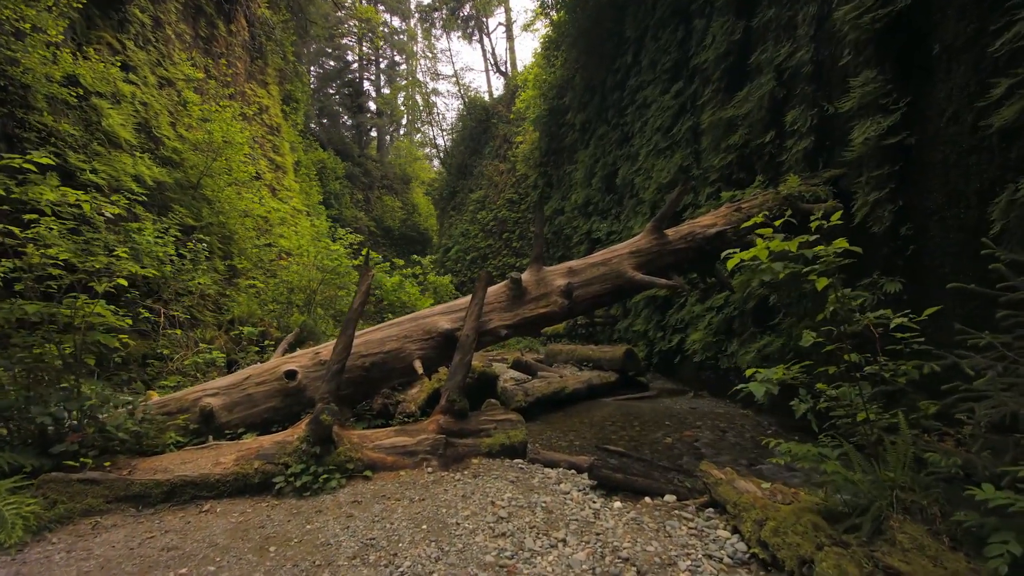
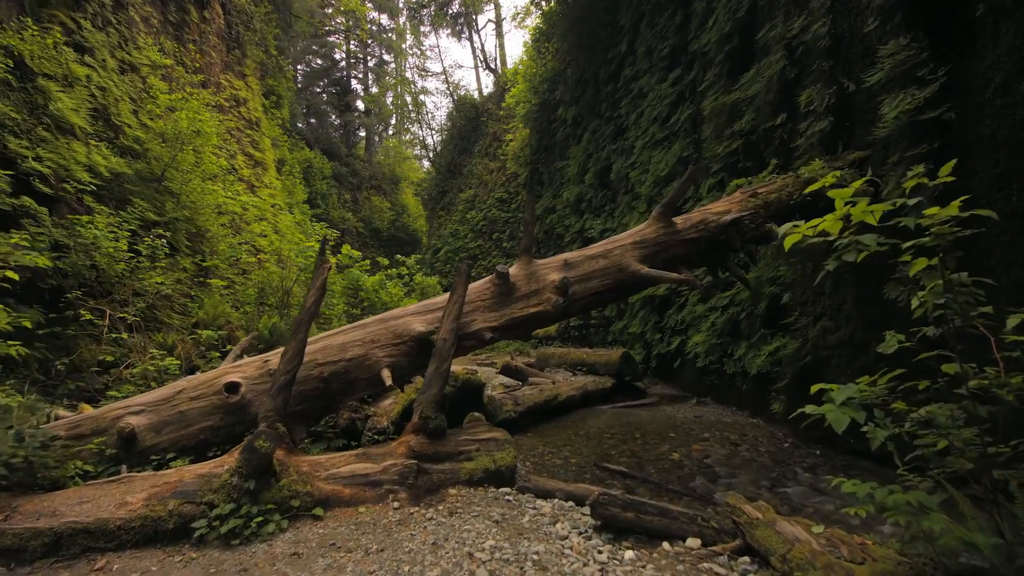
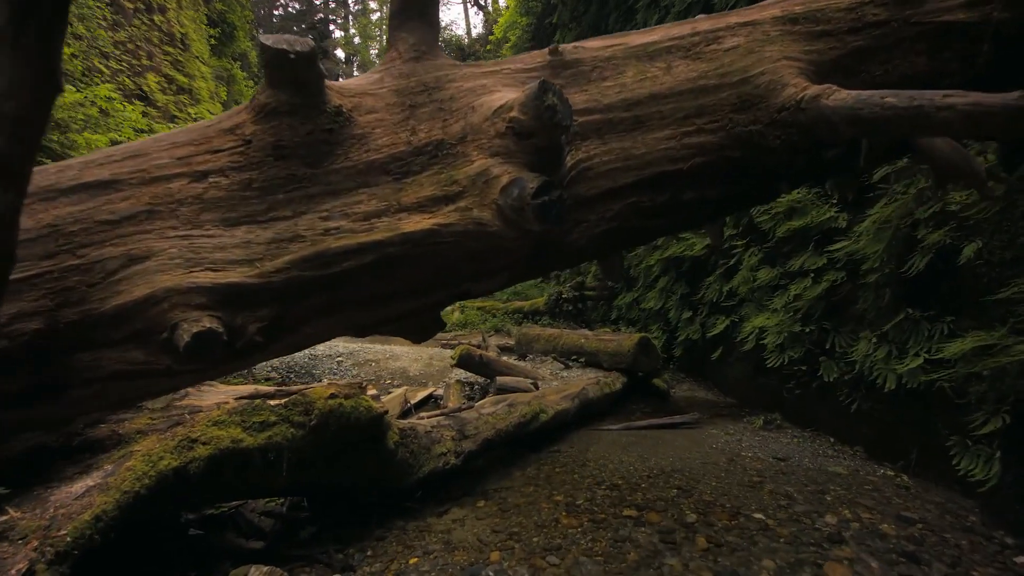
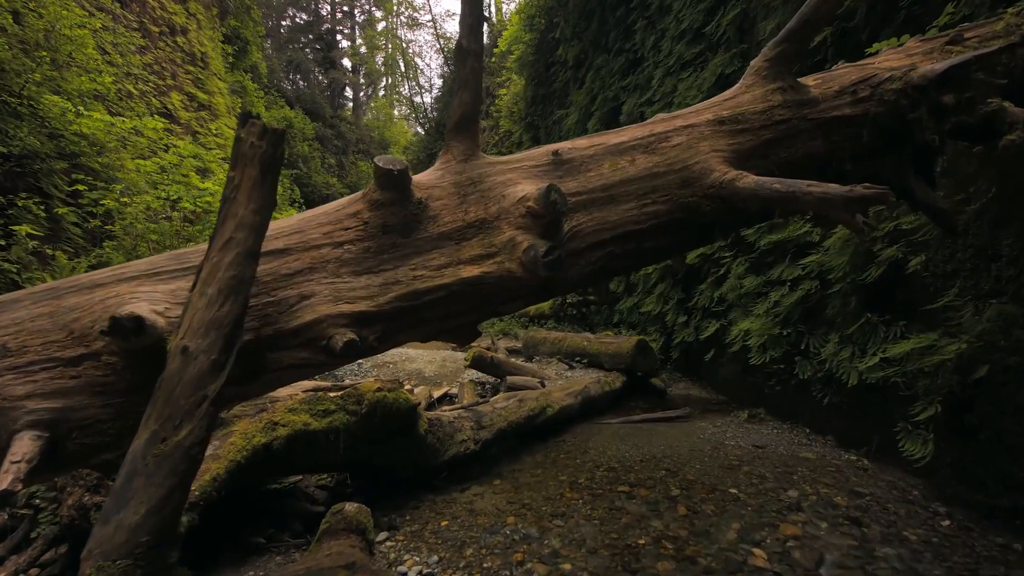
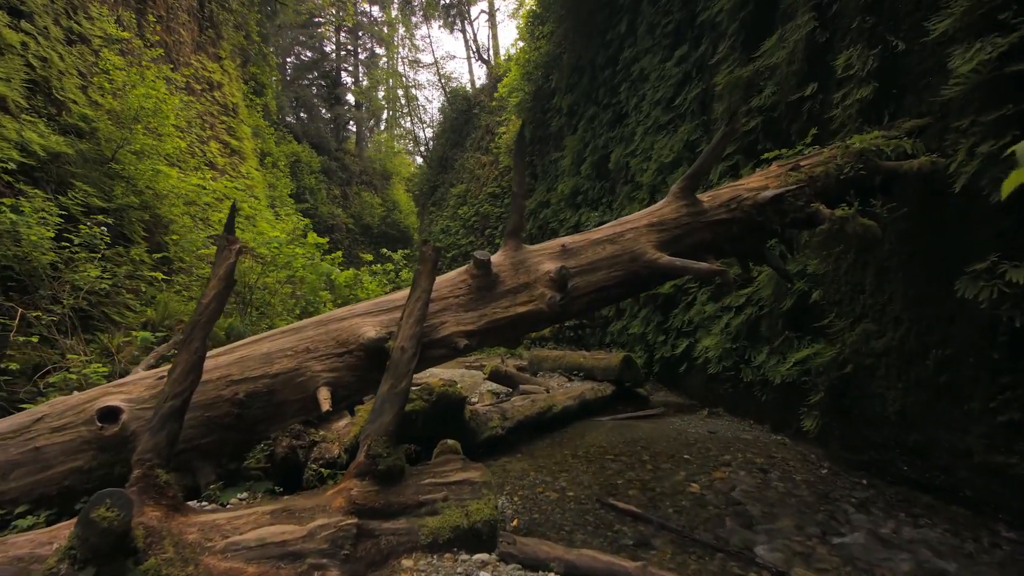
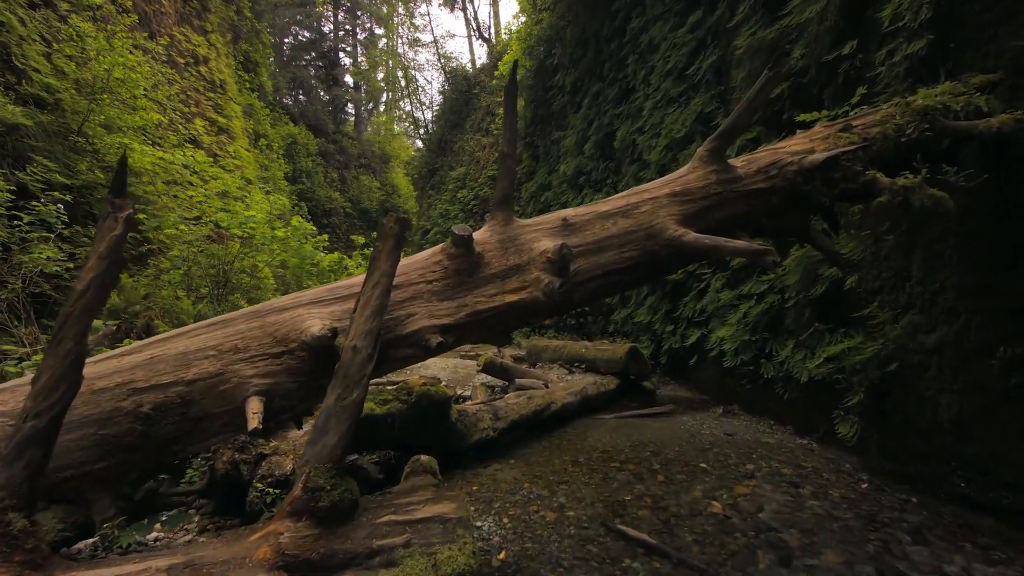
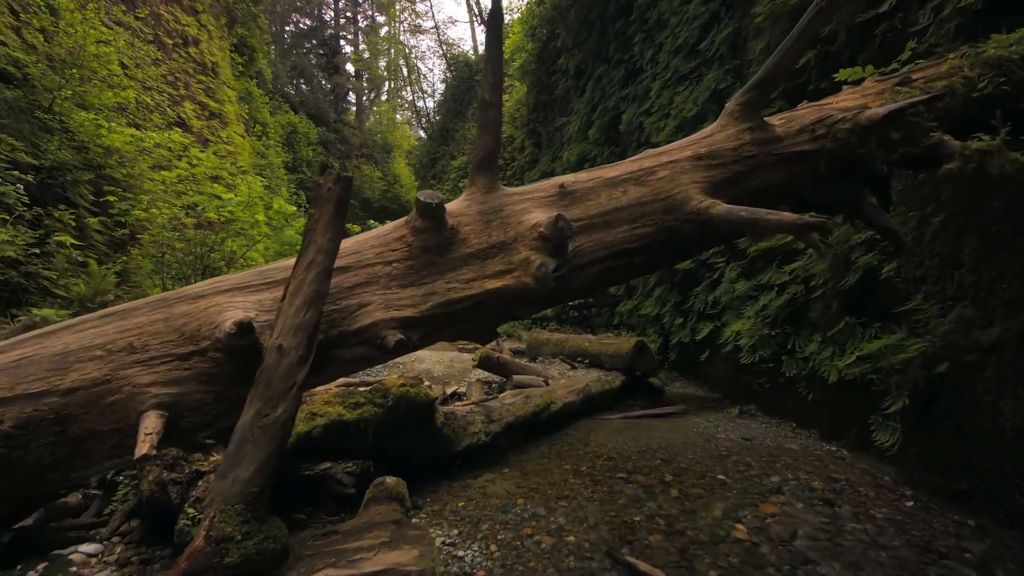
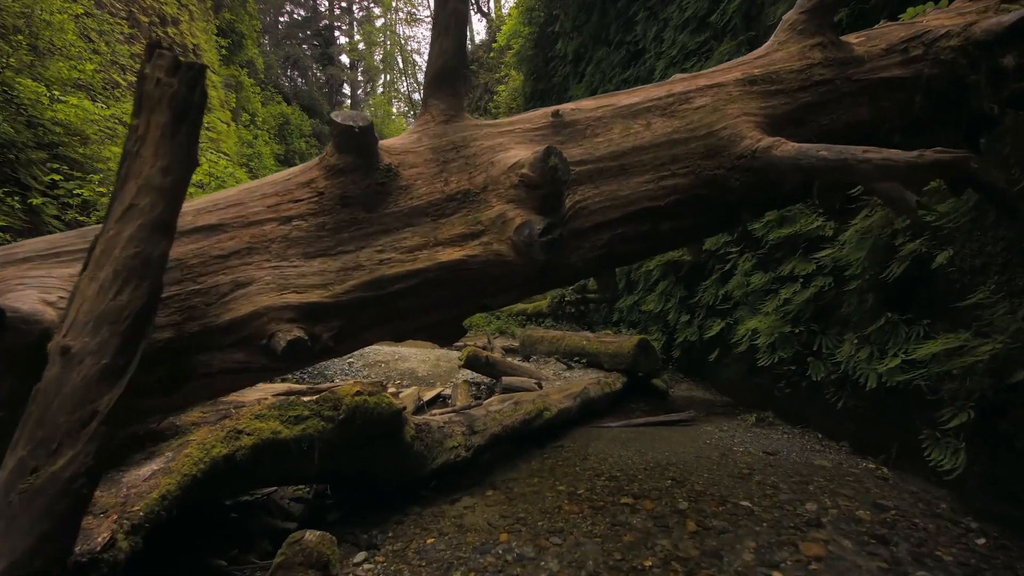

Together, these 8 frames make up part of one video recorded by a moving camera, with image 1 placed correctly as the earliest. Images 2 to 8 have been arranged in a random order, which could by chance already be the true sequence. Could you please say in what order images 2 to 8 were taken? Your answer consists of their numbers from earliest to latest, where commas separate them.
2, 5, 6, 7, 4, 8, 3
